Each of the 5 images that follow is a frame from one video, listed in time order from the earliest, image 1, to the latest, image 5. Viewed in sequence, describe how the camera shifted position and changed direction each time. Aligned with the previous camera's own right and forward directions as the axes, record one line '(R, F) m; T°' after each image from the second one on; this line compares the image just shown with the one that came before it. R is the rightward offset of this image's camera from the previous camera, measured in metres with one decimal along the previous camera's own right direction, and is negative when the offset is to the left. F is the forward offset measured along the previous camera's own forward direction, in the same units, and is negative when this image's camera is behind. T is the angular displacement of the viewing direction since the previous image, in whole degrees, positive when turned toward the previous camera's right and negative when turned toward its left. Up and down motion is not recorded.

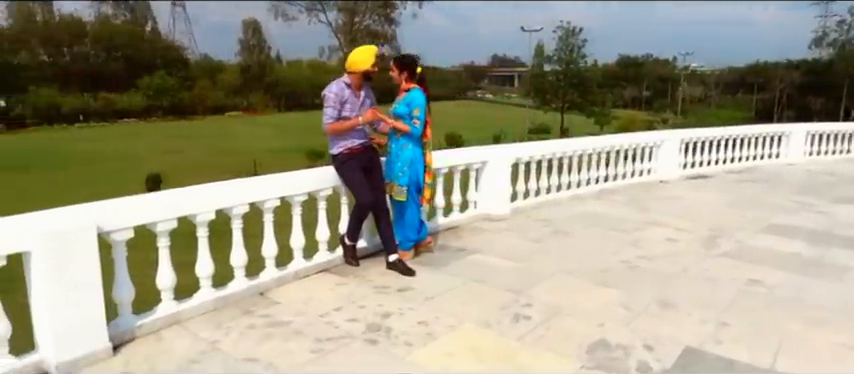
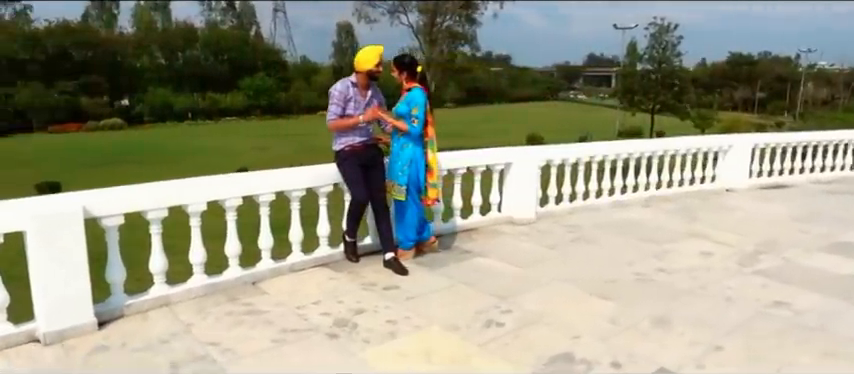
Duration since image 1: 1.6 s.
(+0.8, +0.1) m; -10°
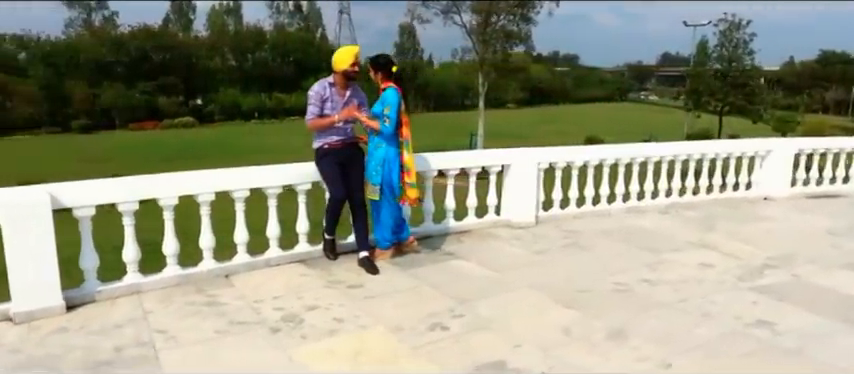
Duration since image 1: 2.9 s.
(+0.8, +0.1) m; -7°
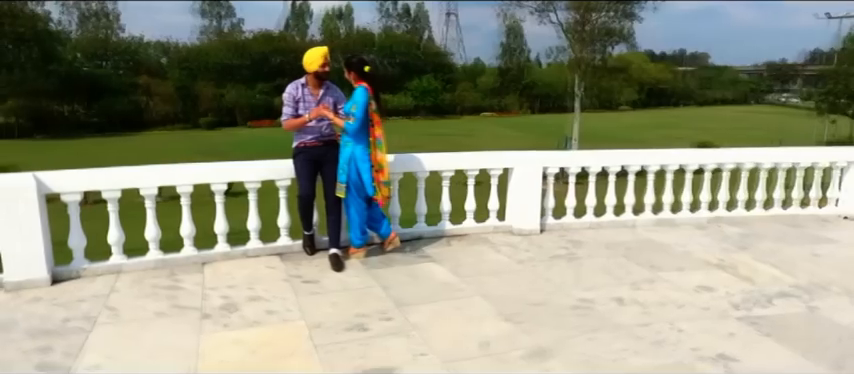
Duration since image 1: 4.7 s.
(+1.2, +0.2) m; -12°
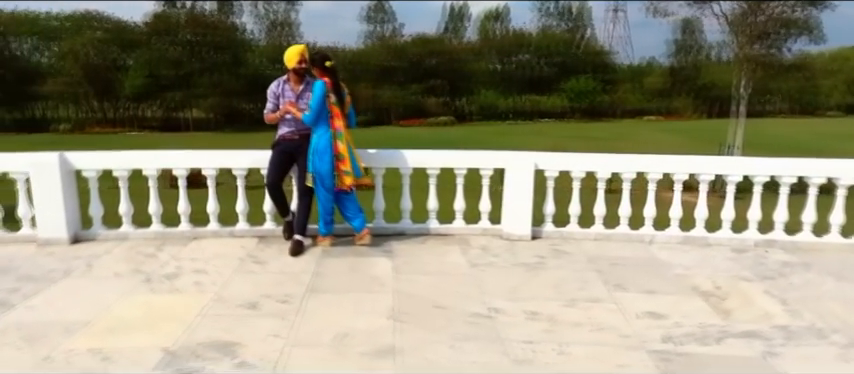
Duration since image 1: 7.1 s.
(+1.8, +0.3) m; -17°
